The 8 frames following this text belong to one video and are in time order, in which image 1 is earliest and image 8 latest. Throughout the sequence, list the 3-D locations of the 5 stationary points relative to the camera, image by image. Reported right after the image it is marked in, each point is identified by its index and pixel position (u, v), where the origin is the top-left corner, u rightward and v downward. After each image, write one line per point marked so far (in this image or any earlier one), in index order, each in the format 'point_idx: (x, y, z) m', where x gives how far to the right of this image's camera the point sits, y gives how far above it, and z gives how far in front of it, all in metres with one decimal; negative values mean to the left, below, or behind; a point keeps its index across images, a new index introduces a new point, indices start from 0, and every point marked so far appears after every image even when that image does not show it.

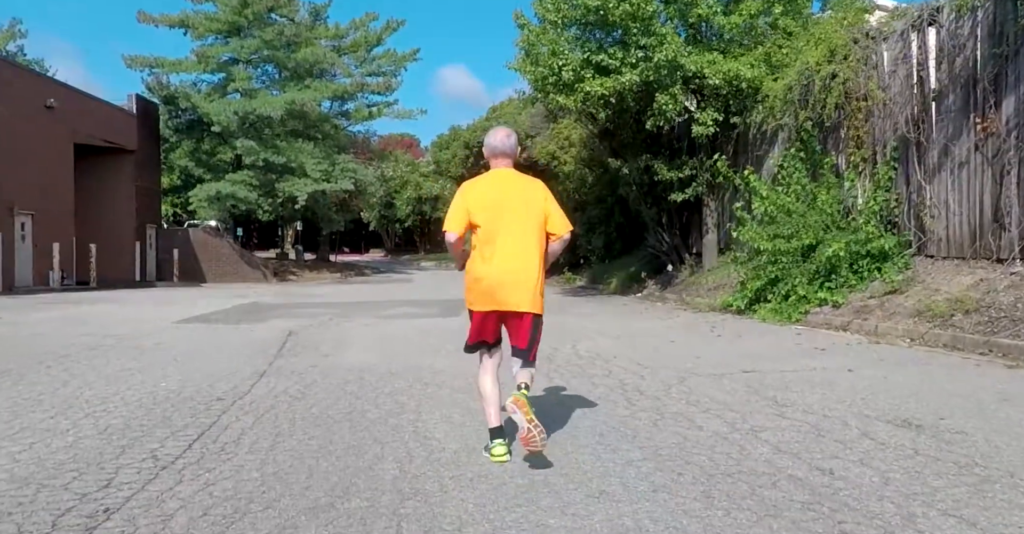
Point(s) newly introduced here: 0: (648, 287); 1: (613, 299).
0: (+3.6, -0.5, +19.5) m
1: (+2.5, -0.8, +18.8) m
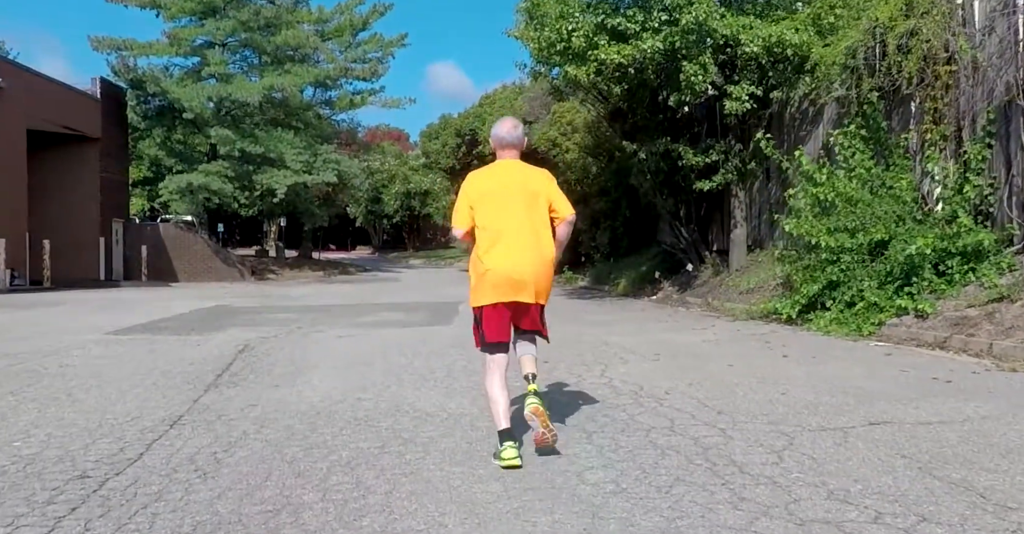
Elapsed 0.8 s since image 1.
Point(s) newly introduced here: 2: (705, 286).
0: (+3.5, -0.5, +17.3) m
1: (+2.5, -0.8, +16.6) m
2: (+4.1, -0.4, +15.7) m
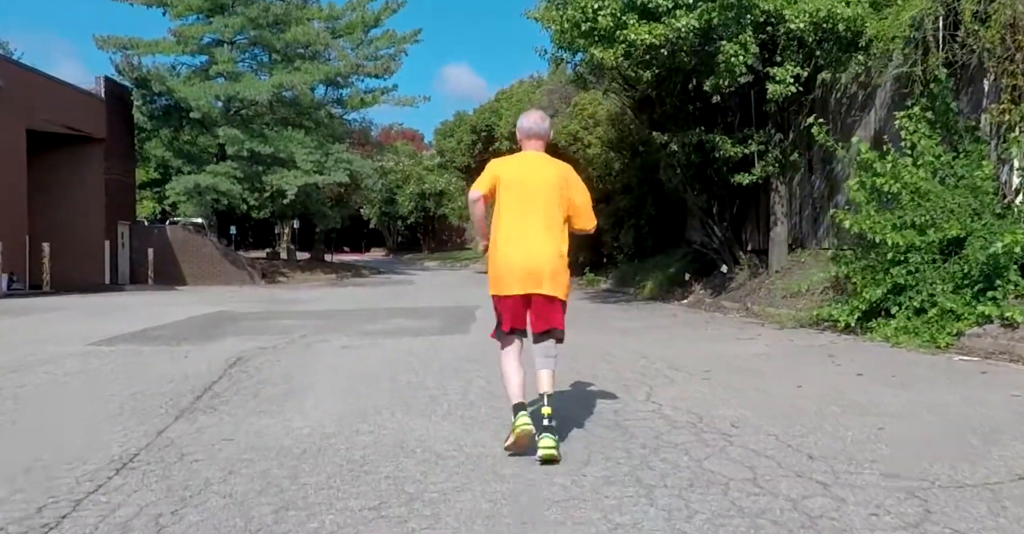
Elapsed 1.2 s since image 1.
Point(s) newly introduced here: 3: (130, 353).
0: (+4.0, -0.6, +16.1) m
1: (+2.9, -0.8, +15.4) m
2: (+4.5, -0.4, +14.5) m
3: (-5.1, -1.2, +9.9) m
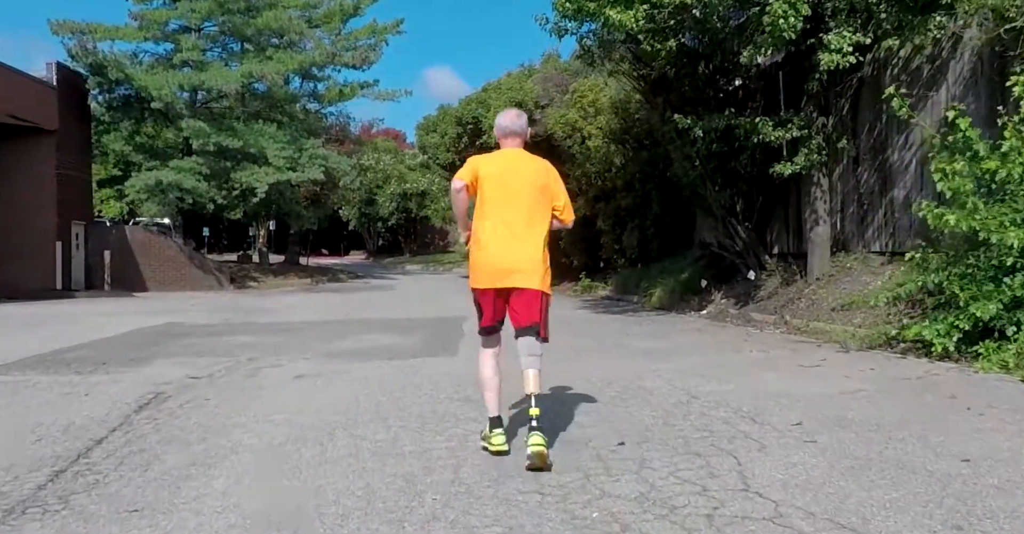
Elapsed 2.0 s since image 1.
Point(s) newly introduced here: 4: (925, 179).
0: (+3.8, -0.7, +14.1) m
1: (+2.8, -0.9, +13.4) m
2: (+4.4, -0.5, +12.5) m
3: (-5.1, -1.2, +7.6) m
4: (+5.8, +1.2, +10.4) m
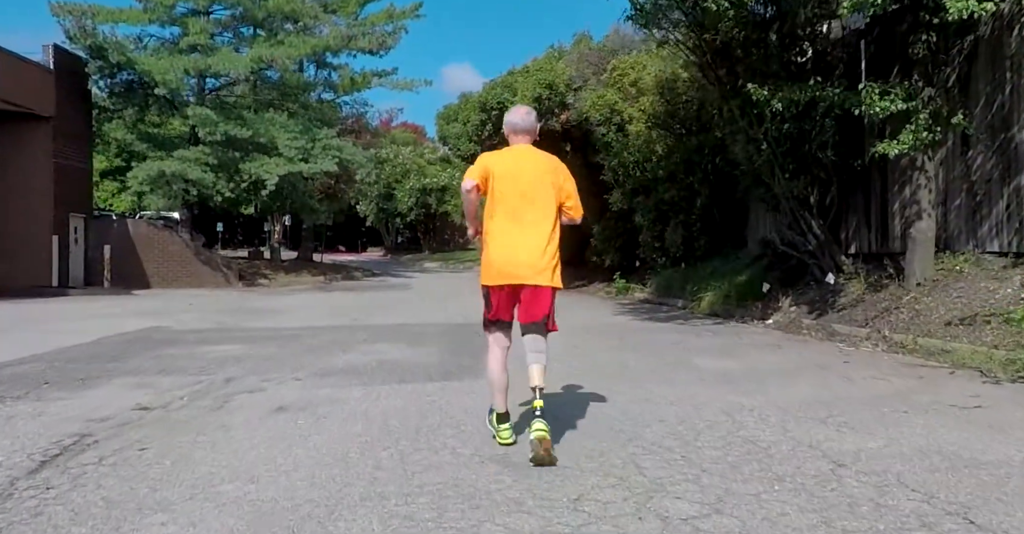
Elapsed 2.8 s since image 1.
0: (+4.4, -0.7, +12.0) m
1: (+3.3, -1.0, +11.3) m
2: (+4.9, -0.6, +10.4) m
3: (-4.7, -1.2, +5.8) m
4: (+6.3, +1.2, +8.3) m
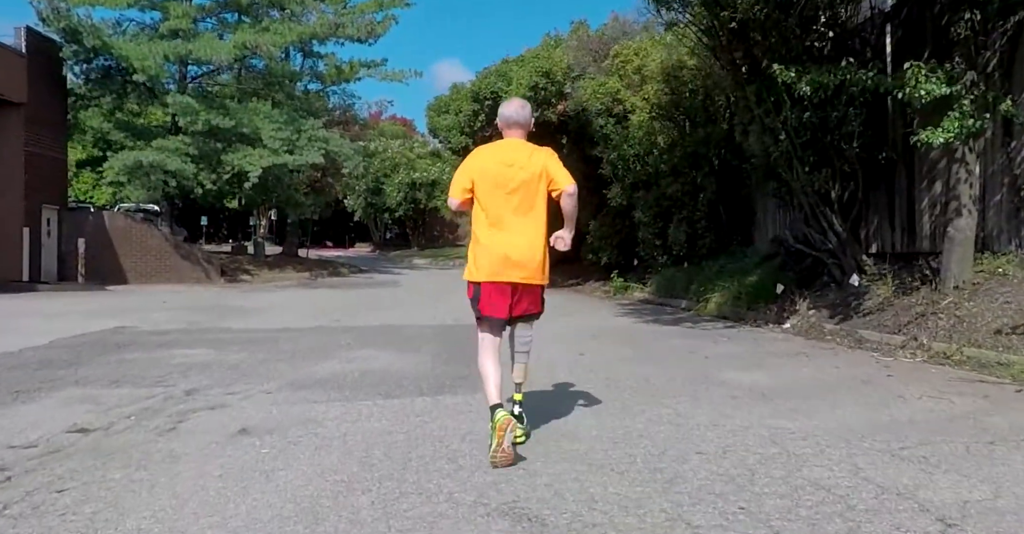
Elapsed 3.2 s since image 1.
0: (+4.3, -0.7, +11.2) m
1: (+3.3, -1.0, +10.4) m
2: (+4.9, -0.6, +9.6) m
3: (-4.7, -1.2, +4.8) m
4: (+6.3, +1.1, +7.5) m
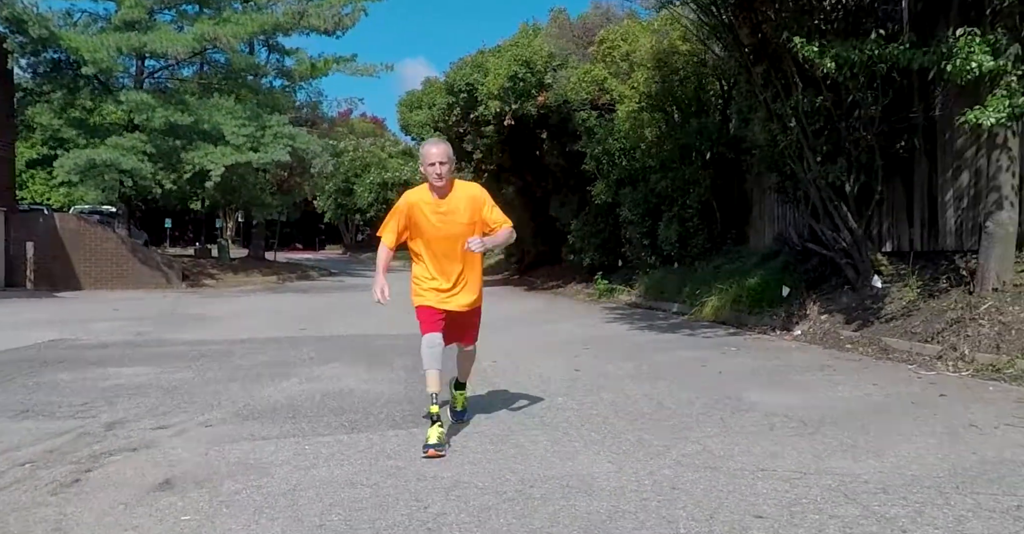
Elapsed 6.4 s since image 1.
0: (+4.1, -0.7, +10.2) m
1: (+3.1, -1.0, +9.4) m
2: (+4.7, -0.6, +8.6) m
3: (-4.7, -1.2, +3.5) m
4: (+6.2, +1.2, +6.6) m
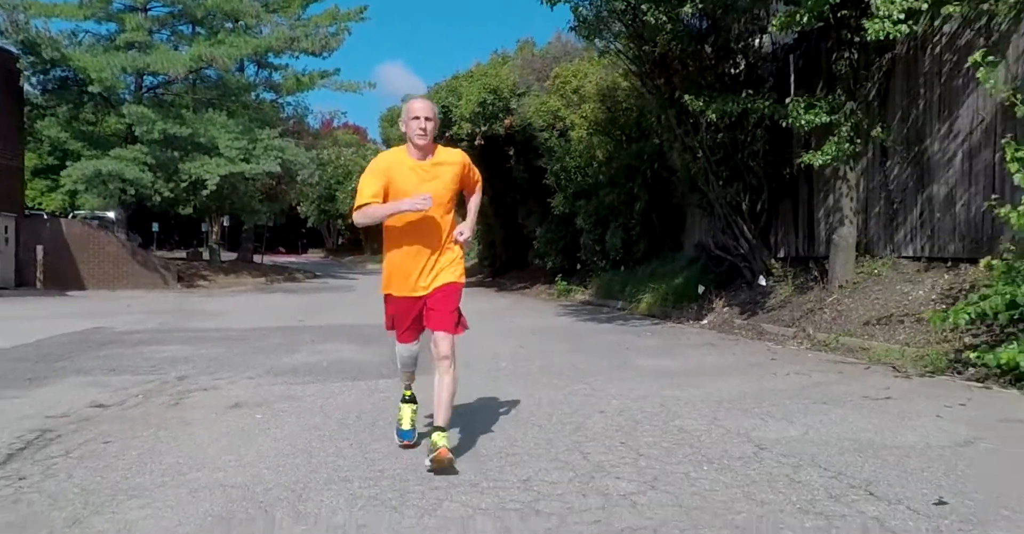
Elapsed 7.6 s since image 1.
0: (+3.5, -0.7, +12.7) m
1: (+2.5, -1.0, +11.9) m
2: (+4.1, -0.6, +11.1) m
3: (-5.1, -1.2, +5.8) m
4: (+5.7, +1.1, +9.1) m
